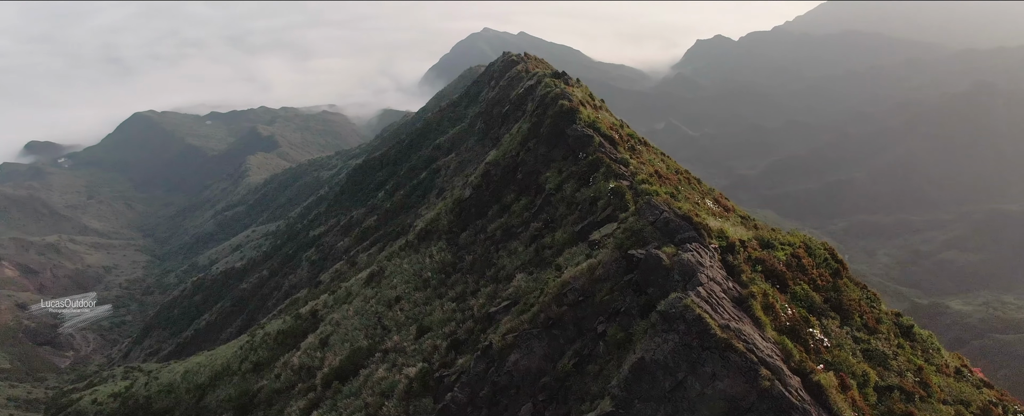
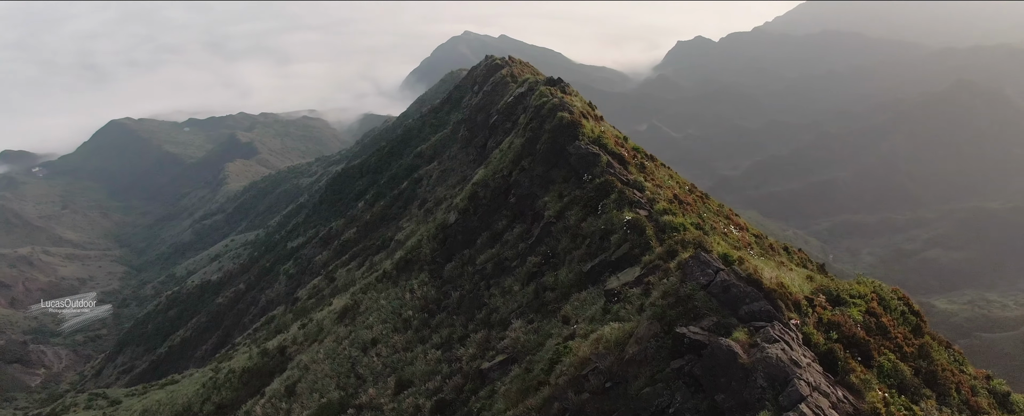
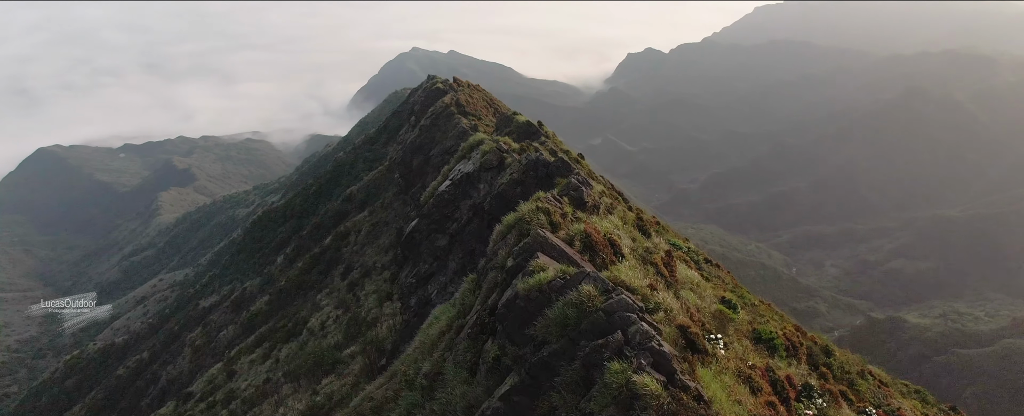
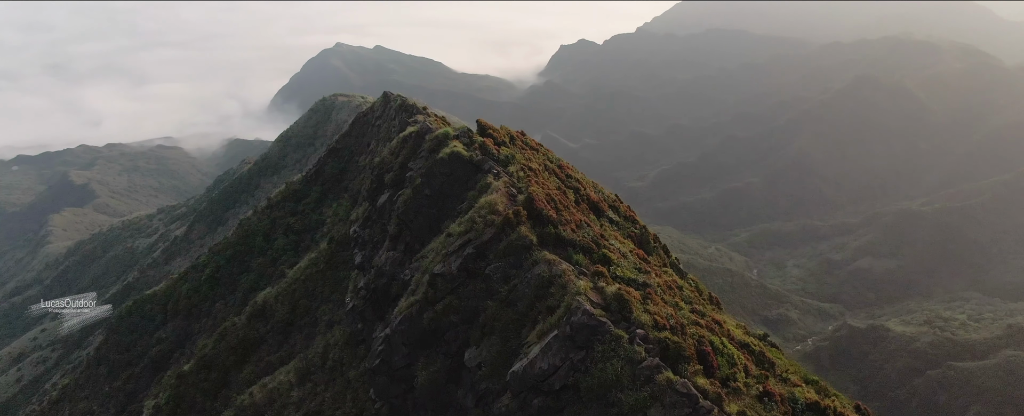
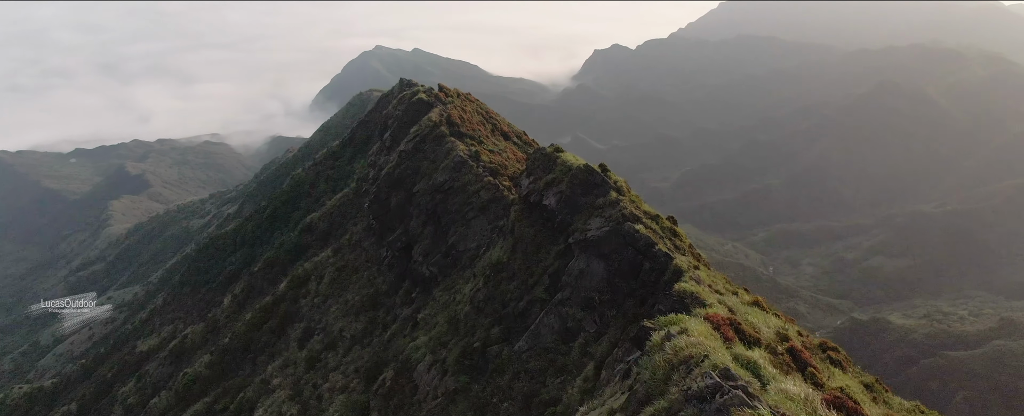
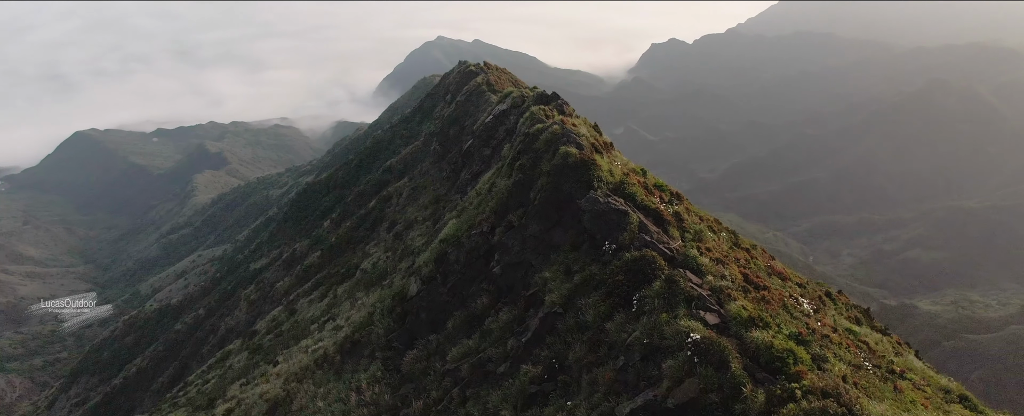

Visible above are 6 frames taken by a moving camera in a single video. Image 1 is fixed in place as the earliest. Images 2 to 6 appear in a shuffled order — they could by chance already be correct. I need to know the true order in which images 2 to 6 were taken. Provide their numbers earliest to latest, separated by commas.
2, 6, 3, 5, 4
